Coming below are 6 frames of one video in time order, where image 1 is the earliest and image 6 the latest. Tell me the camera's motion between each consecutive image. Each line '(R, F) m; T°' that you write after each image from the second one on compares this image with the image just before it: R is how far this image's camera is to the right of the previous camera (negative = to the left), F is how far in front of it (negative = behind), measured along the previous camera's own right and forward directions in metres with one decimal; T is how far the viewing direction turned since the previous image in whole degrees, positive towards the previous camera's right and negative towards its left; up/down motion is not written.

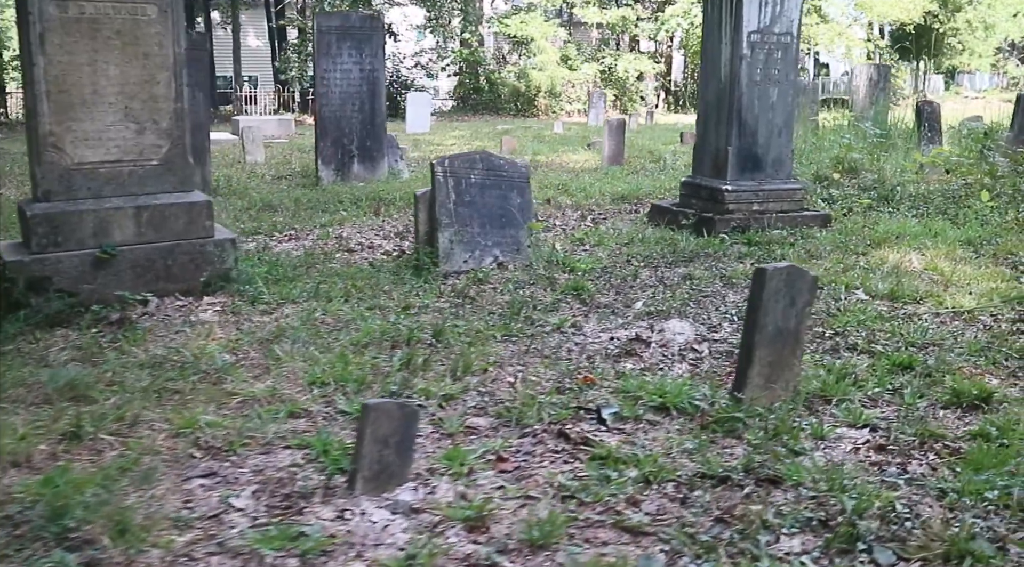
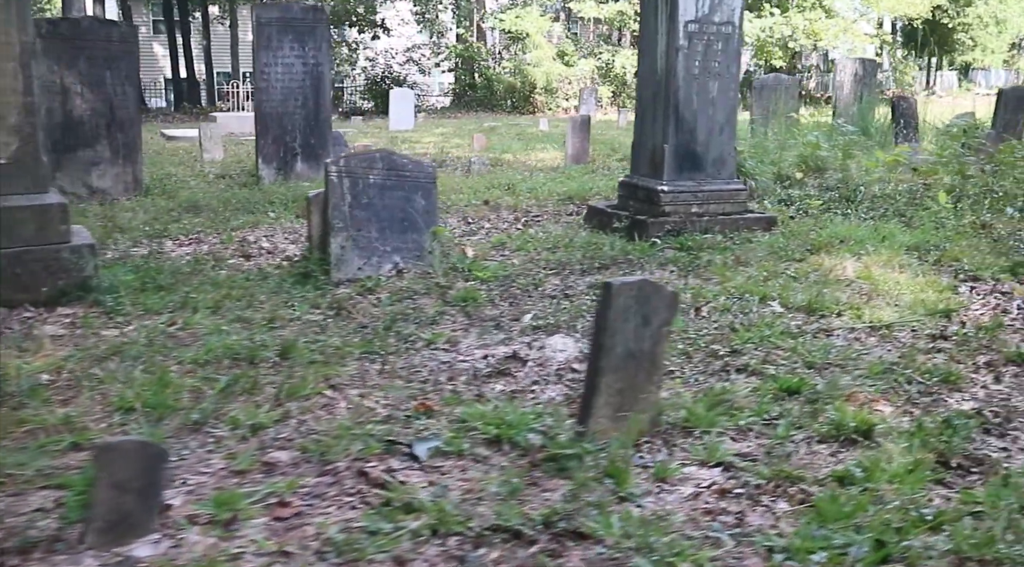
(+0.8, +0.5) m; -1°
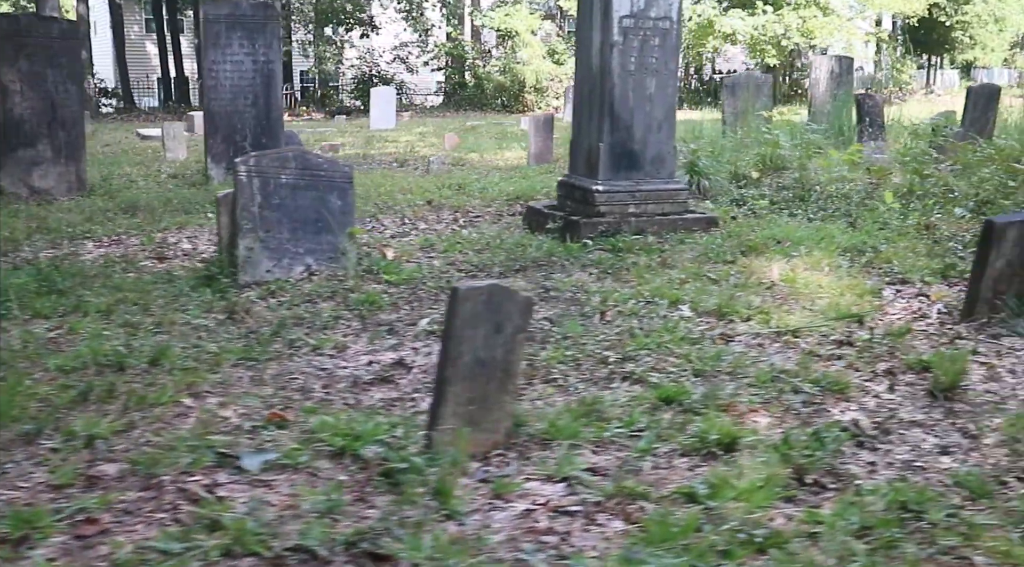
(+0.6, +0.2) m; -1°
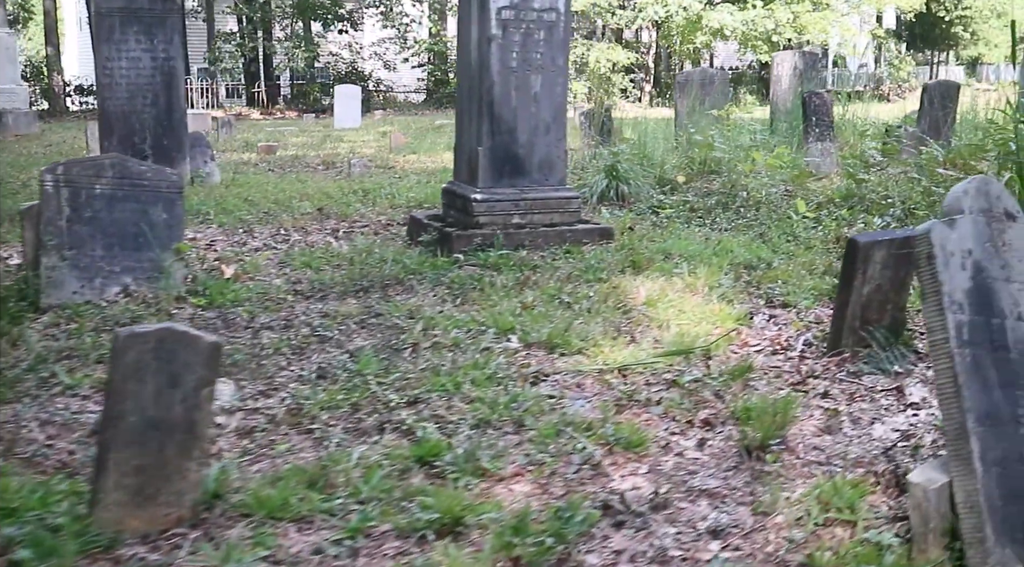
(+1.0, +0.7) m; -1°
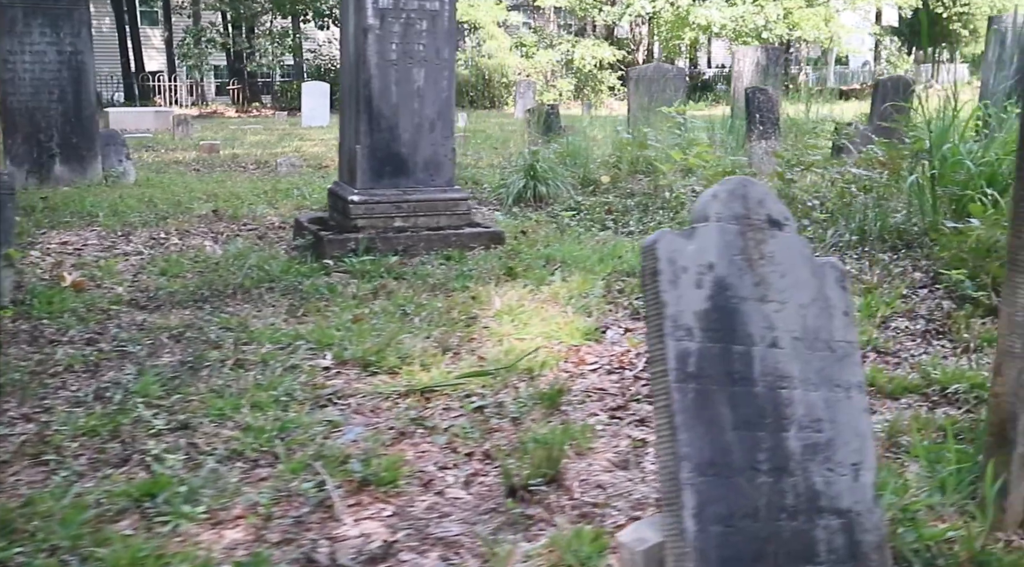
(+0.9, +0.4) m; -1°
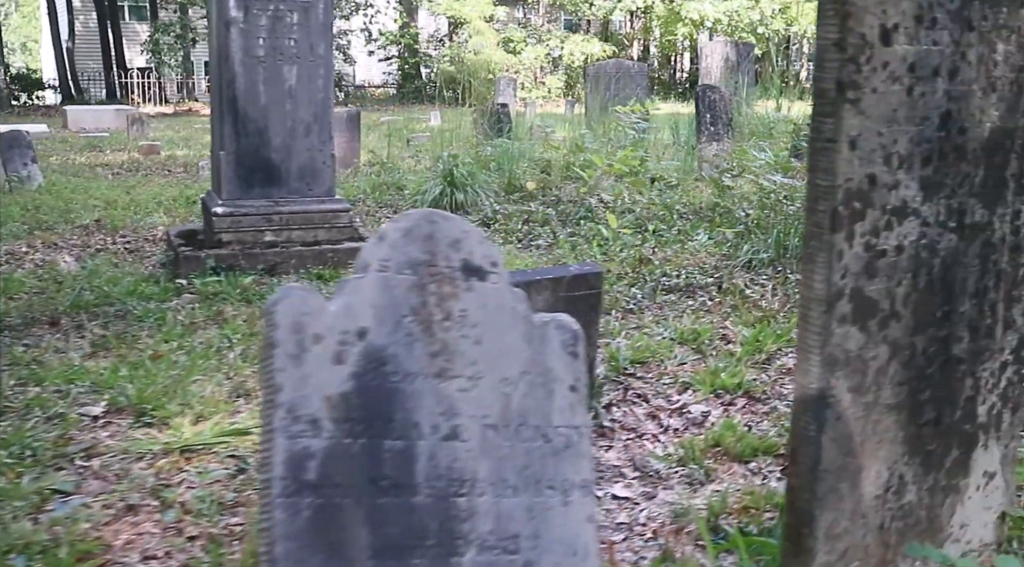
(+0.8, +0.7) m; -1°
